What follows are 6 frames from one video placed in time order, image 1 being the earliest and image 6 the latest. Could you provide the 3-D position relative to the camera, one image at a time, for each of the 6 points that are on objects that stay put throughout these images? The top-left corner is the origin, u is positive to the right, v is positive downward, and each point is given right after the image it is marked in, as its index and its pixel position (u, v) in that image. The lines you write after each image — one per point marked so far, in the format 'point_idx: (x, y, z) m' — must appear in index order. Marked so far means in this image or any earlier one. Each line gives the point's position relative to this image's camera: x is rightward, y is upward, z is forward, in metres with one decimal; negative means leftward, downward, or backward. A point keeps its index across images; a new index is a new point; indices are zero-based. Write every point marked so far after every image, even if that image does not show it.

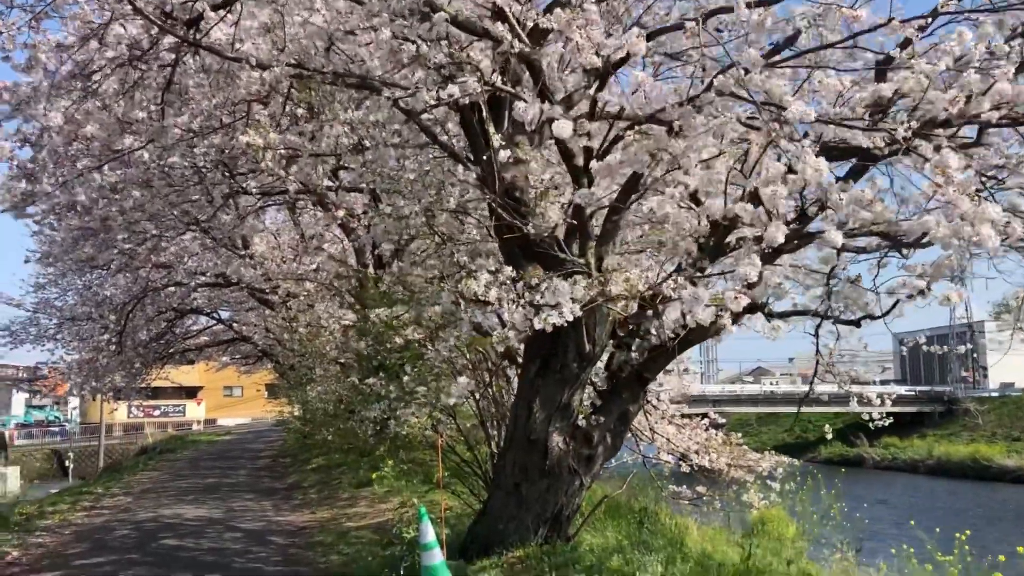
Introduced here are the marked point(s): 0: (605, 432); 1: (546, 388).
0: (+0.7, -1.1, +7.0) m
1: (+0.2, -0.7, +6.8) m
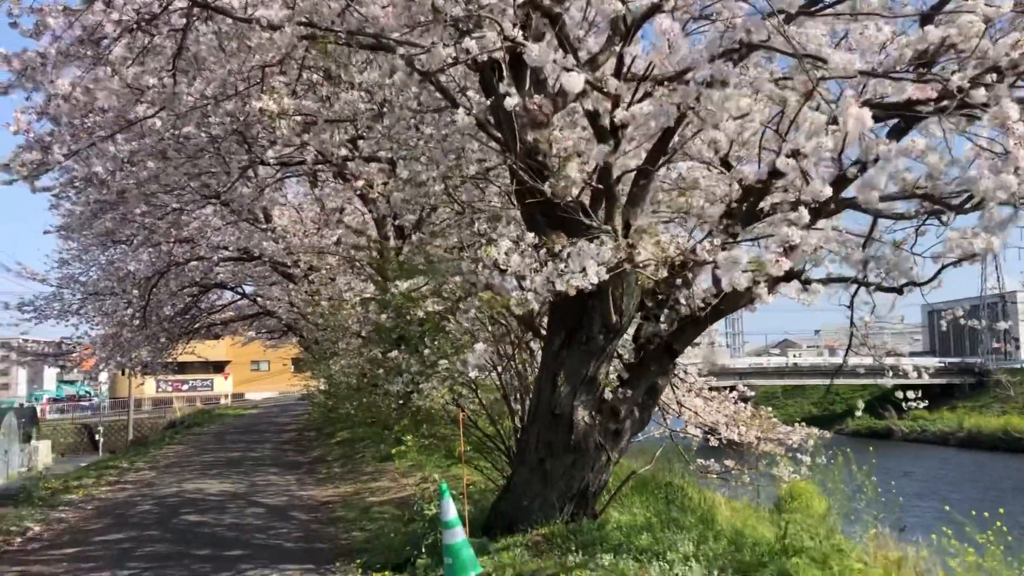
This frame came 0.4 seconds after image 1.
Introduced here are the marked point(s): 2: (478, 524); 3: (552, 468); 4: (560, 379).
0: (+0.9, -0.8, +6.8) m
1: (+0.4, -0.5, +6.5) m
2: (-0.2, -1.7, +7.0) m
3: (+0.3, -1.2, +6.6) m
4: (+0.3, -0.6, +6.5) m
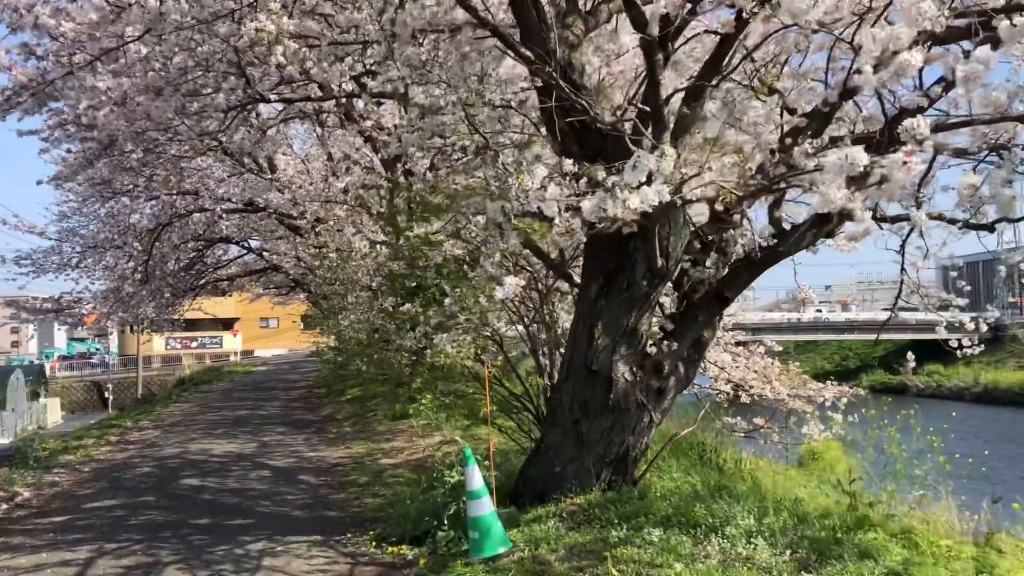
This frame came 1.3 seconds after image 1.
0: (+1.0, -0.5, +6.0) m
1: (+0.6, -0.1, +5.8) m
2: (-0.1, -1.3, +6.3) m
3: (+0.5, -0.9, +5.8) m
4: (+0.5, -0.3, +5.8) m
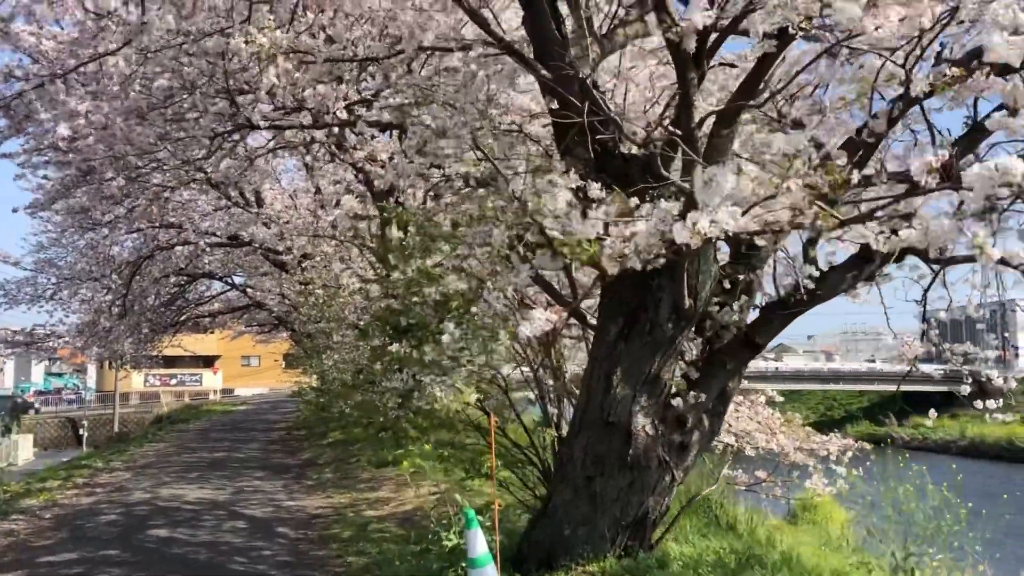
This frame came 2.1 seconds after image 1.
0: (+1.1, -0.7, +5.4) m
1: (+0.6, -0.4, +5.2) m
2: (0.0, -1.6, +5.6) m
3: (+0.5, -1.1, +5.2) m
4: (+0.6, -0.5, +5.2) m
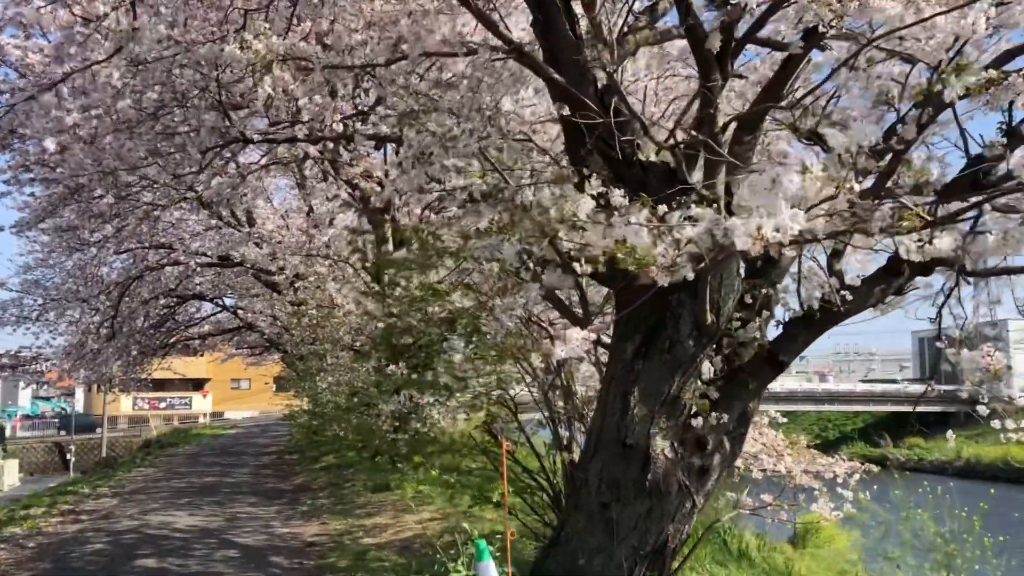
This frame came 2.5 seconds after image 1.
0: (+1.1, -0.8, +5.1) m
1: (+0.7, -0.4, +4.9) m
2: (0.0, -1.7, +5.3) m
3: (+0.6, -1.2, +4.9) m
4: (+0.6, -0.6, +4.9) m
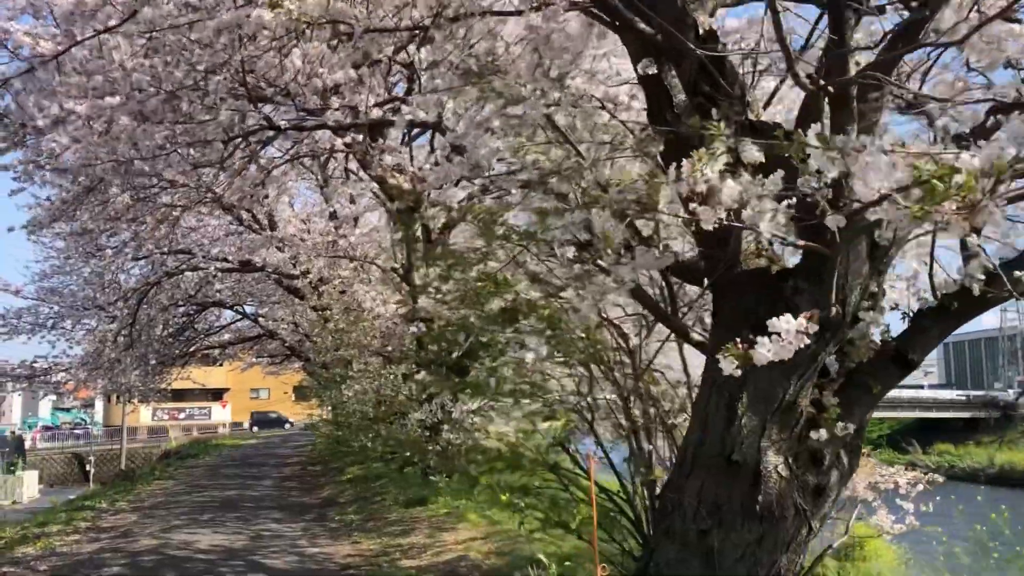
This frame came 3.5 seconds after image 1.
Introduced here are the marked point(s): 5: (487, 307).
0: (+1.5, -0.7, +4.4) m
1: (+1.1, -0.4, +4.1) m
2: (+0.4, -1.6, +4.5) m
3: (+0.9, -1.1, +4.2) m
4: (+1.0, -0.5, +4.1) m
5: (-0.1, -0.1, +5.1) m
